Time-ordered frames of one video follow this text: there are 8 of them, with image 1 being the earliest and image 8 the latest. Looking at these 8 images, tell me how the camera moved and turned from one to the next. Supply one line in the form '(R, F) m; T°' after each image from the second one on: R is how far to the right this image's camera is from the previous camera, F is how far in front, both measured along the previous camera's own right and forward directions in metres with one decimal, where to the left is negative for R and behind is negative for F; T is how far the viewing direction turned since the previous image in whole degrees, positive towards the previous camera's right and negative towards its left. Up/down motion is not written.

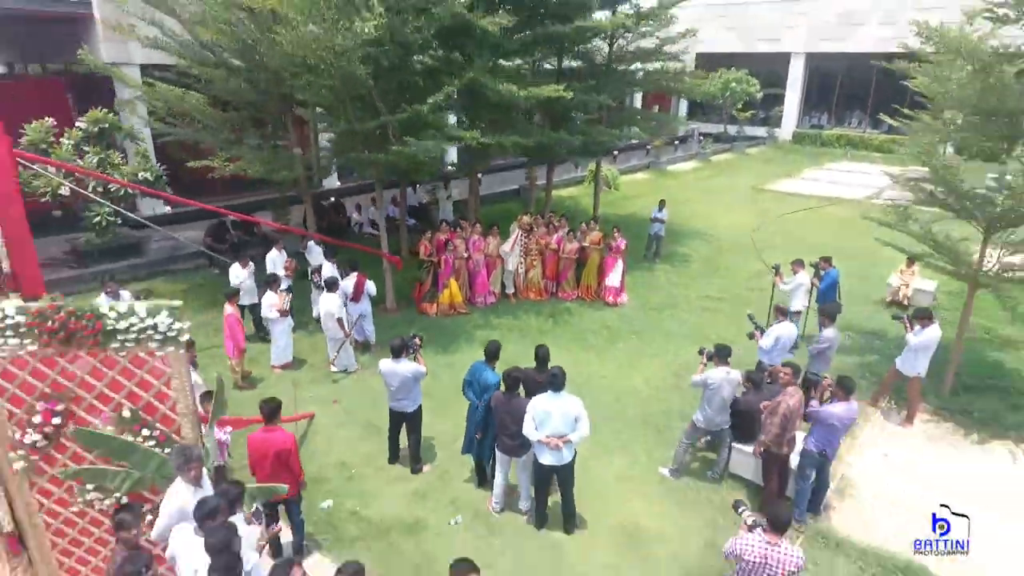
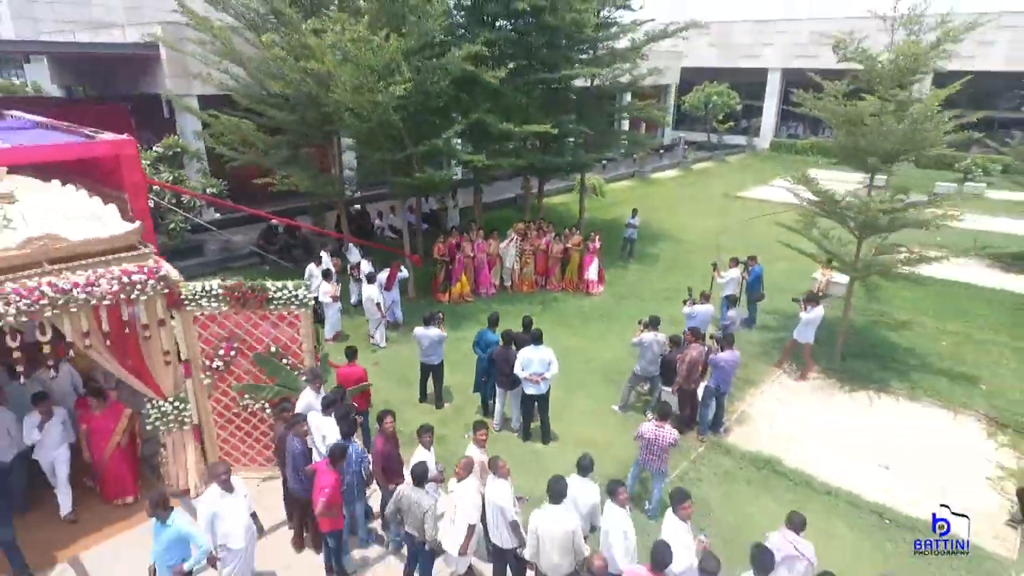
(0.0, -1.8) m; 0°
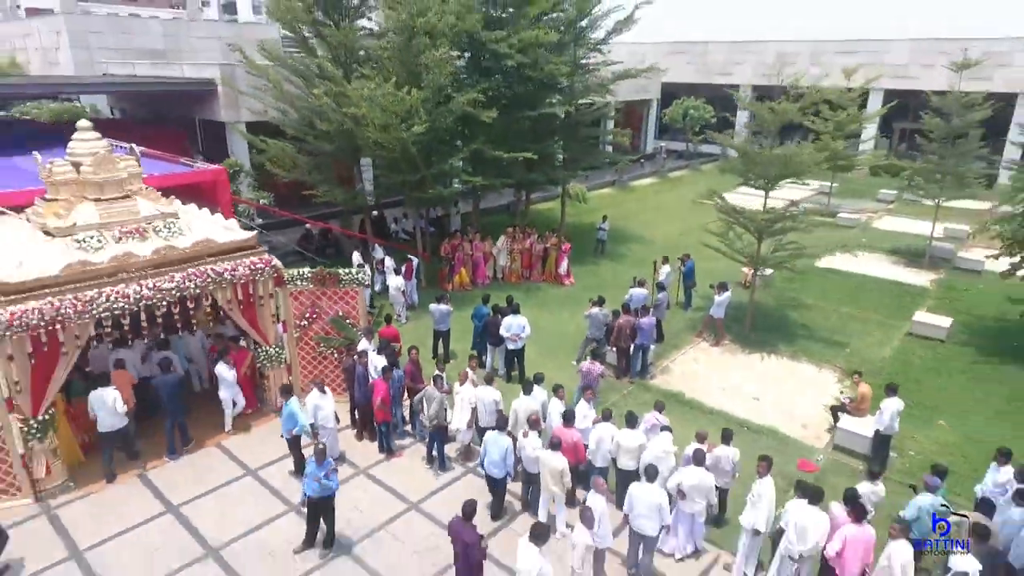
(+0.1, -2.4) m; 0°
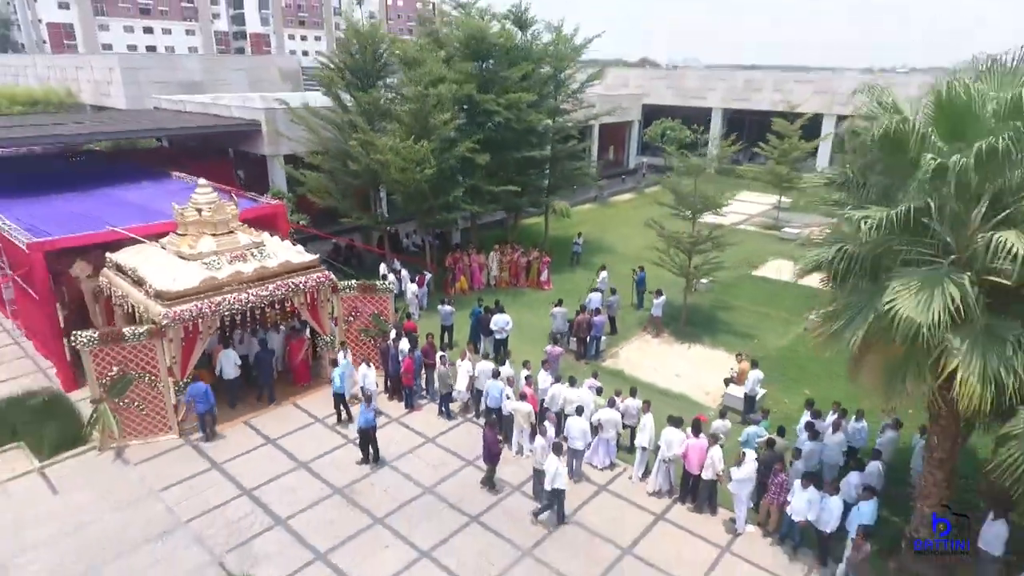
(+0.1, -2.8) m; 0°
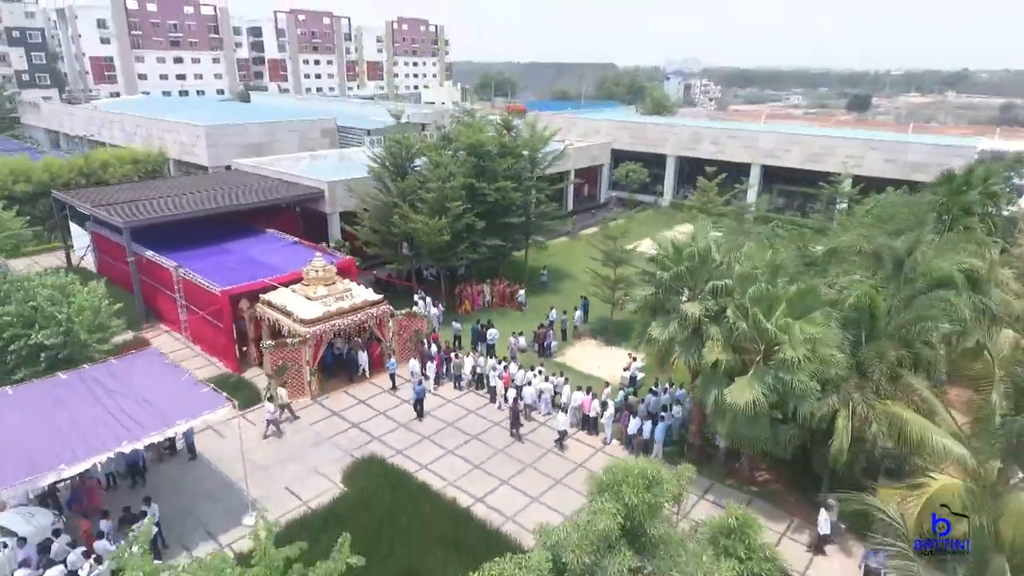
(+0.3, -6.7) m; 0°
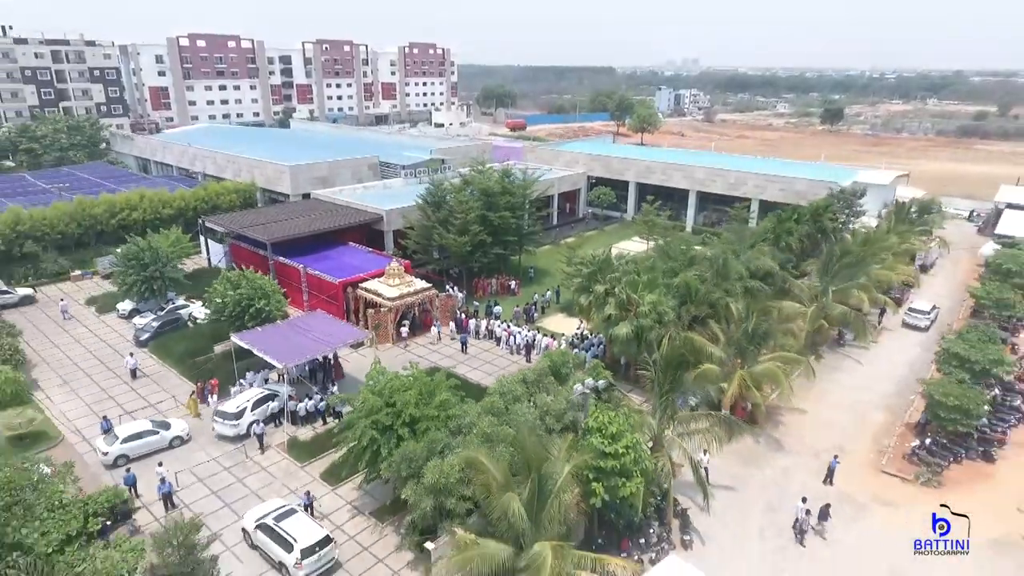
(+0.1, -10.8) m; 0°
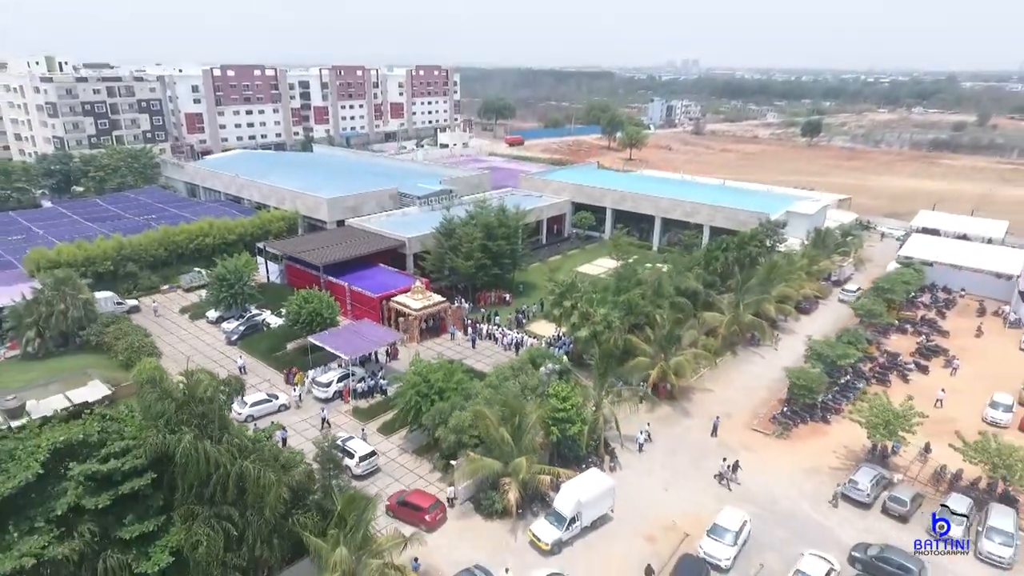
(+0.2, -8.9) m; 0°
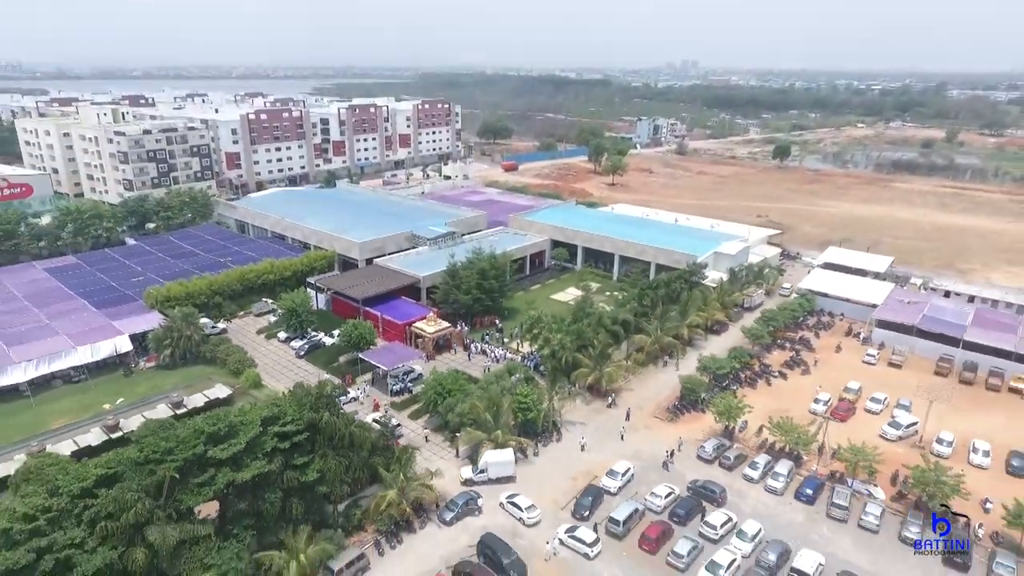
(+0.7, -14.1) m; 0°
